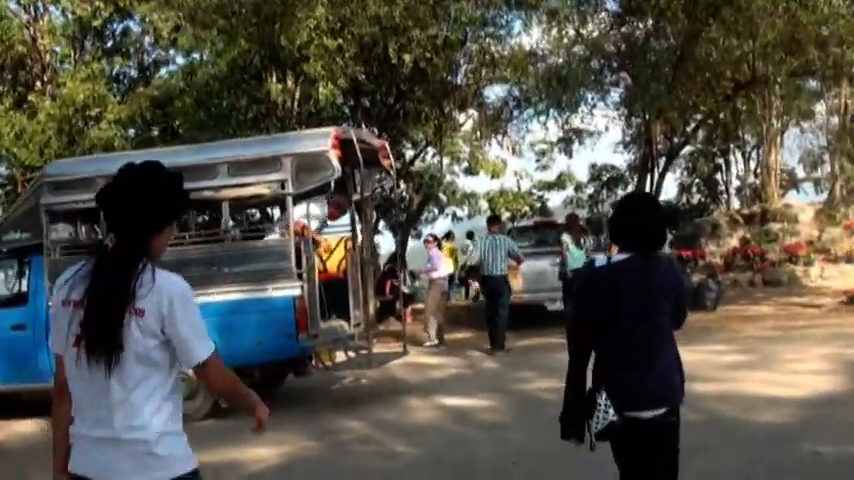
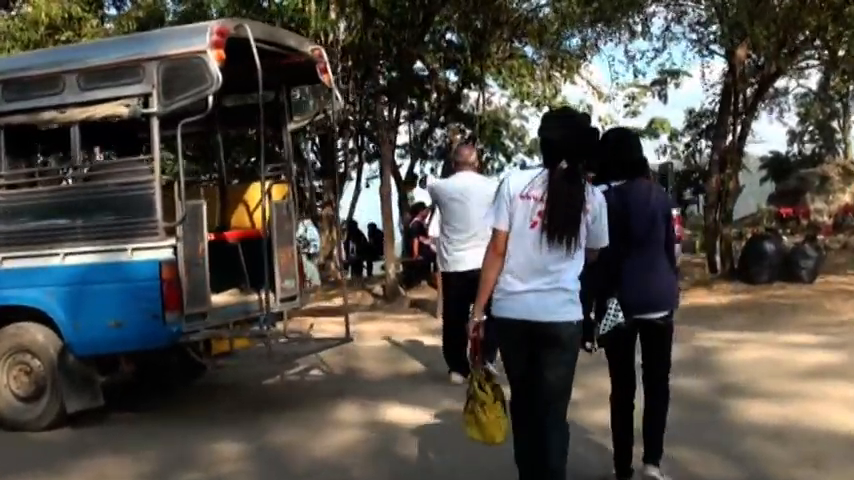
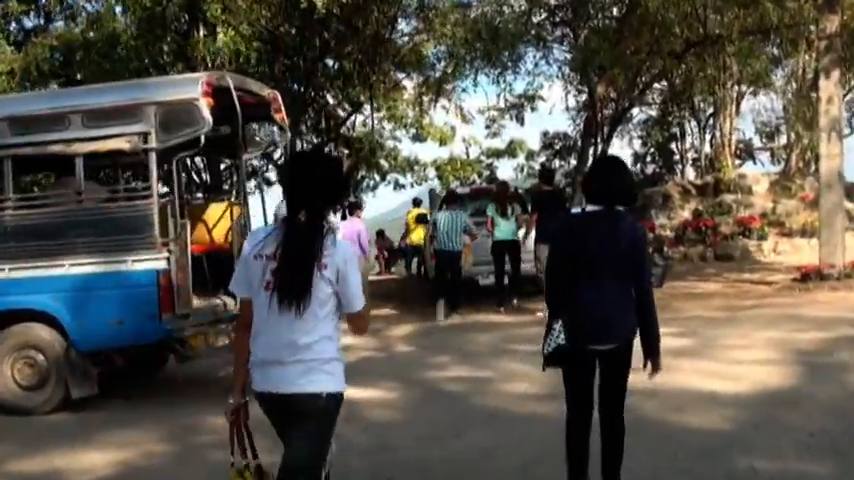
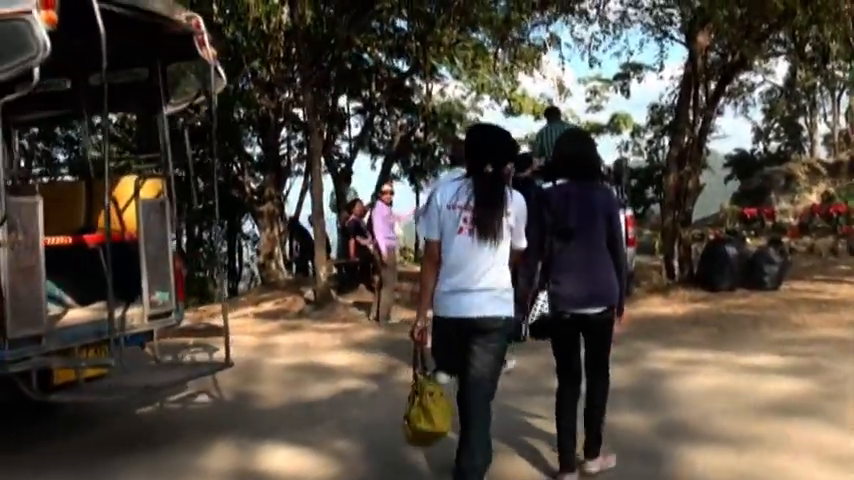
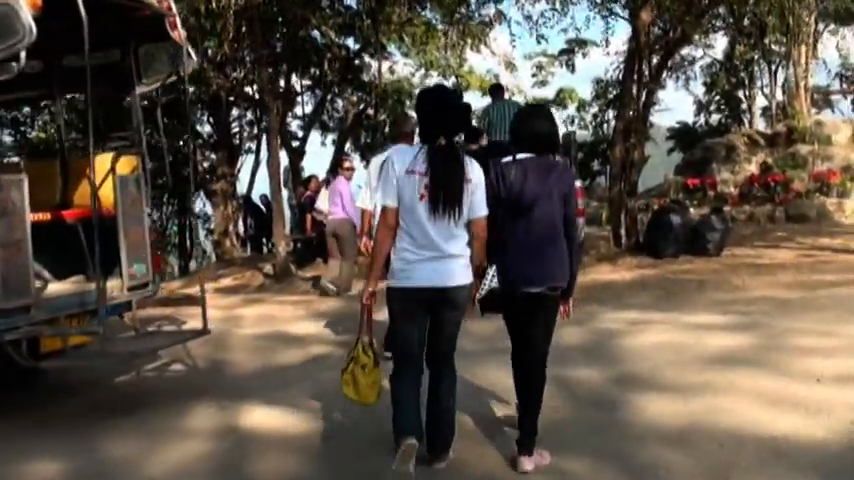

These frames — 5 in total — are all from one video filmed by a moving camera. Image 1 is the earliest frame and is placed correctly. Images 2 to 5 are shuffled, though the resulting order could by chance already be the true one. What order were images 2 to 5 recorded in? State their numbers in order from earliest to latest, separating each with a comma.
3, 2, 5, 4
